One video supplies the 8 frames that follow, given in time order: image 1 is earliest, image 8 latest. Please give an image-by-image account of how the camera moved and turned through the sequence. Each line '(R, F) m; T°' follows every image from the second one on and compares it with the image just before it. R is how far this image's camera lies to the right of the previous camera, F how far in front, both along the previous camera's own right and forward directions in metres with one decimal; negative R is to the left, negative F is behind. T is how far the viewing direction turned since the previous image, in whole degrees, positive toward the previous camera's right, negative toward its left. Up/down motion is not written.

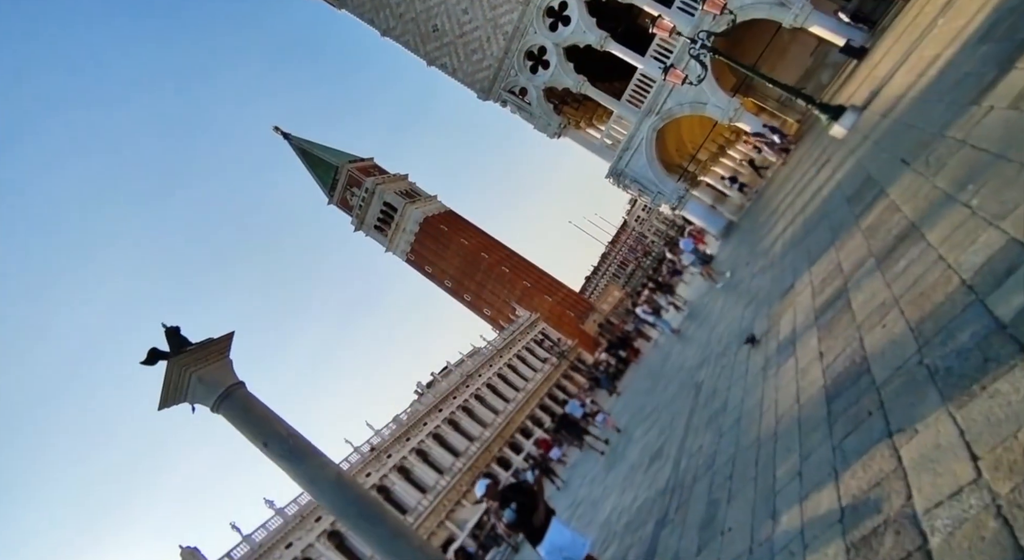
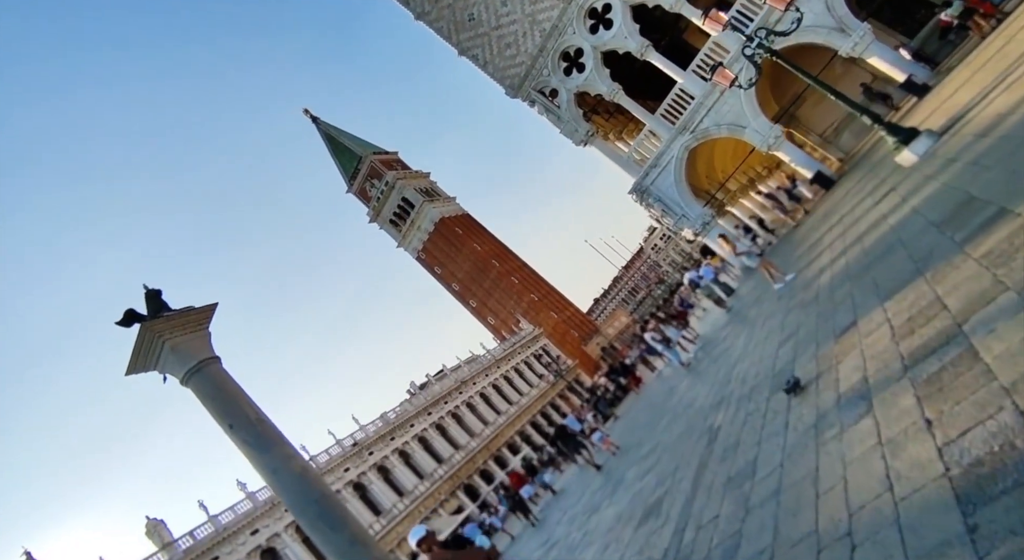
(+0.2, +0.9) m; -1°
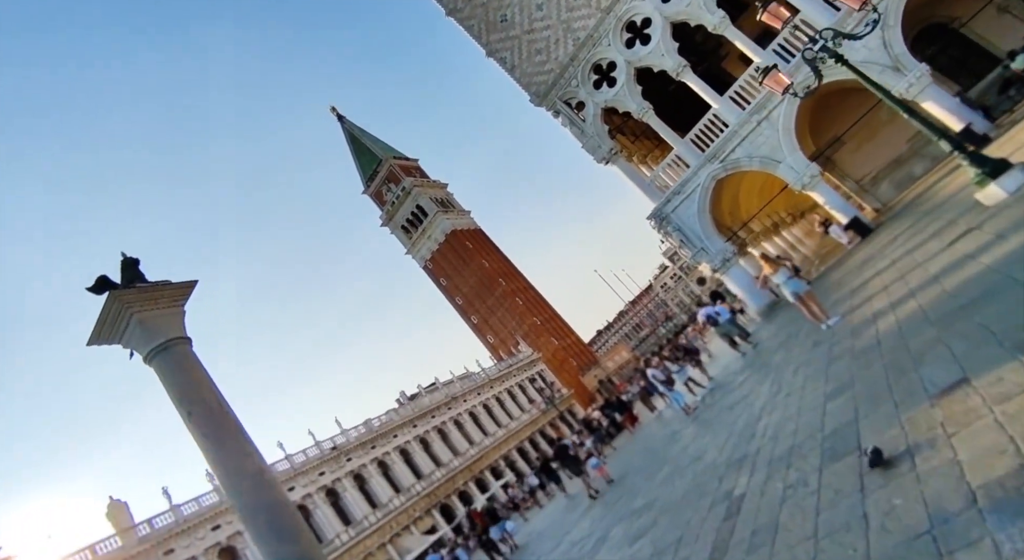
(+0.1, +1.0) m; -1°
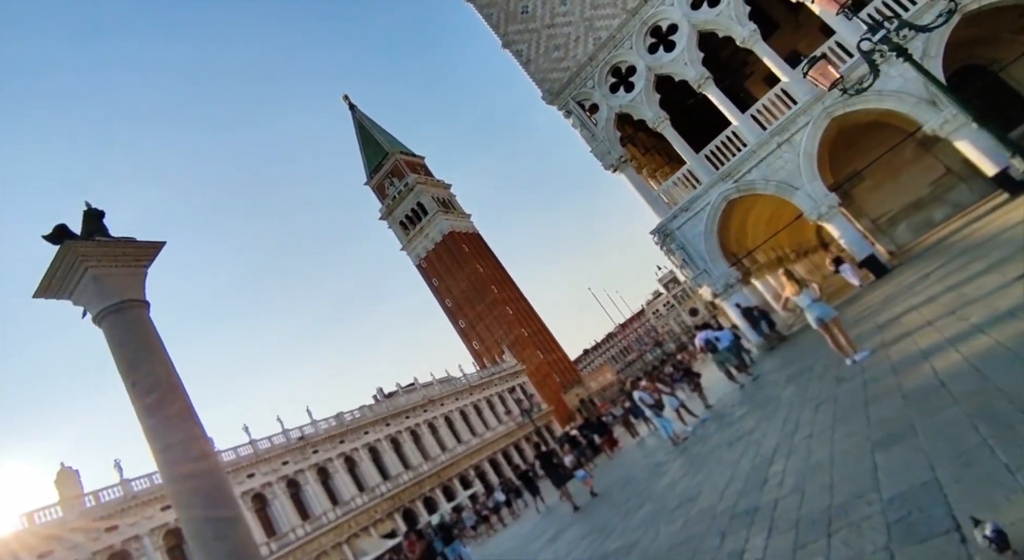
(+0.1, +0.9) m; +1°
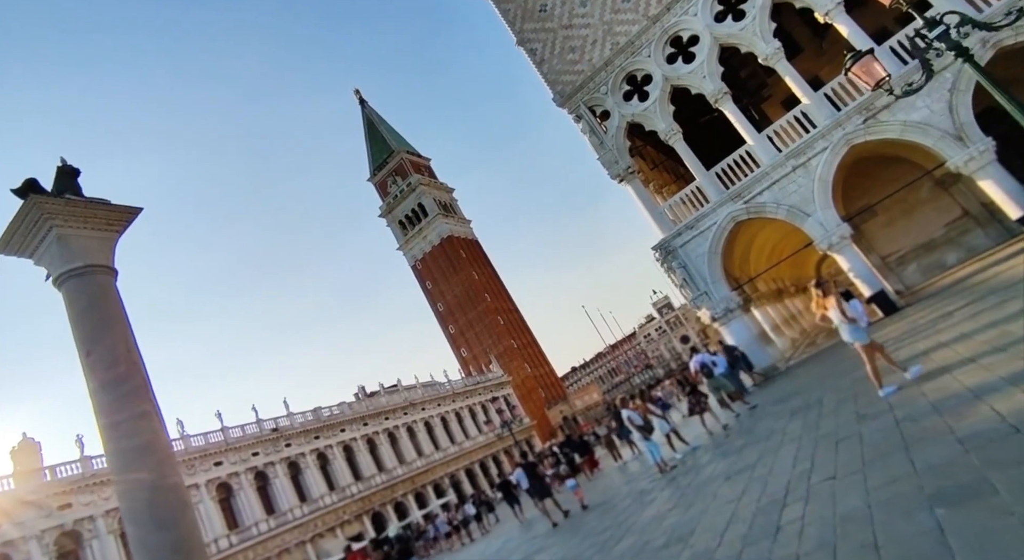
(+0.1, +0.6) m; 0°
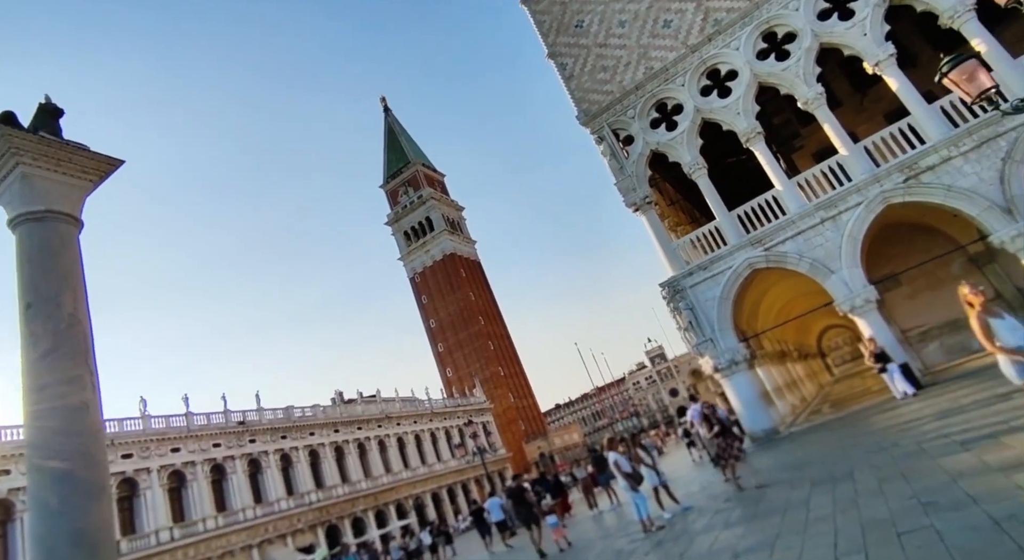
(+0.1, +0.9) m; 0°
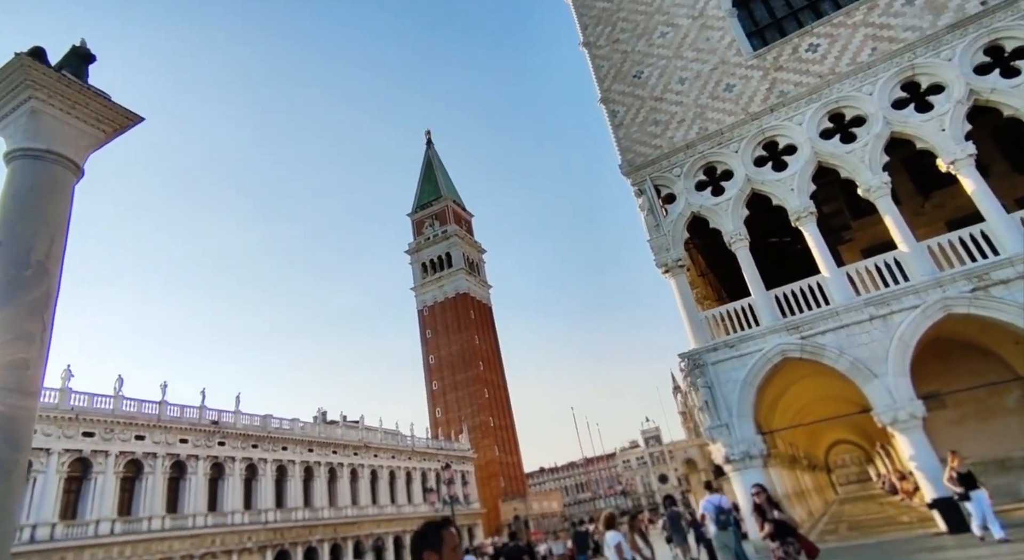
(0.0, +1.0) m; -2°
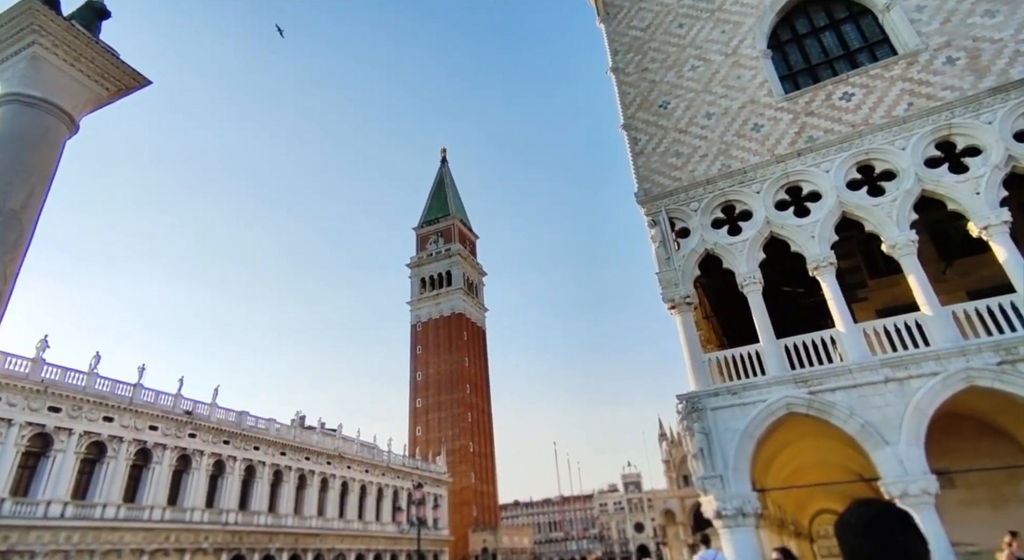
(0.0, +0.6) m; 0°
